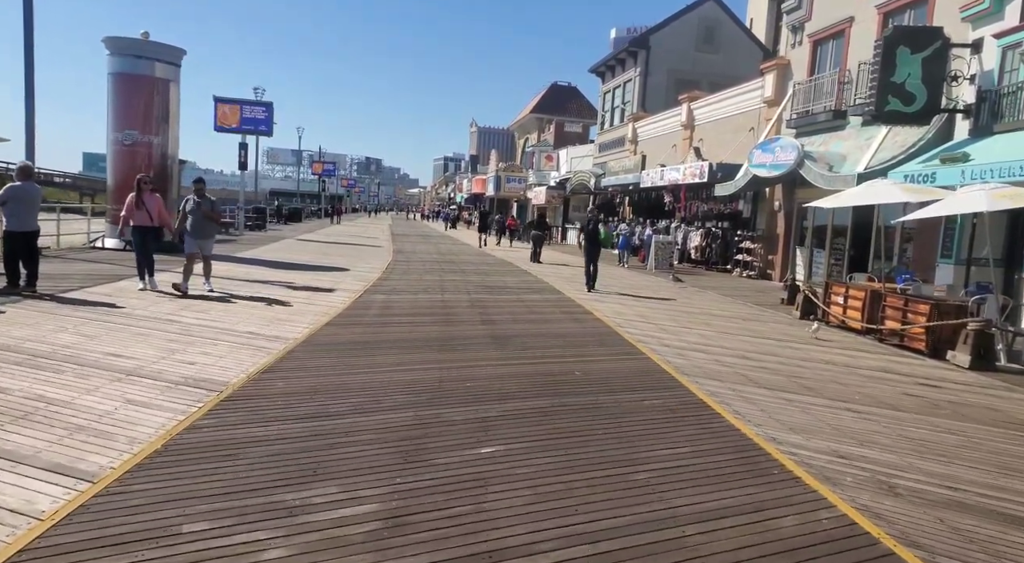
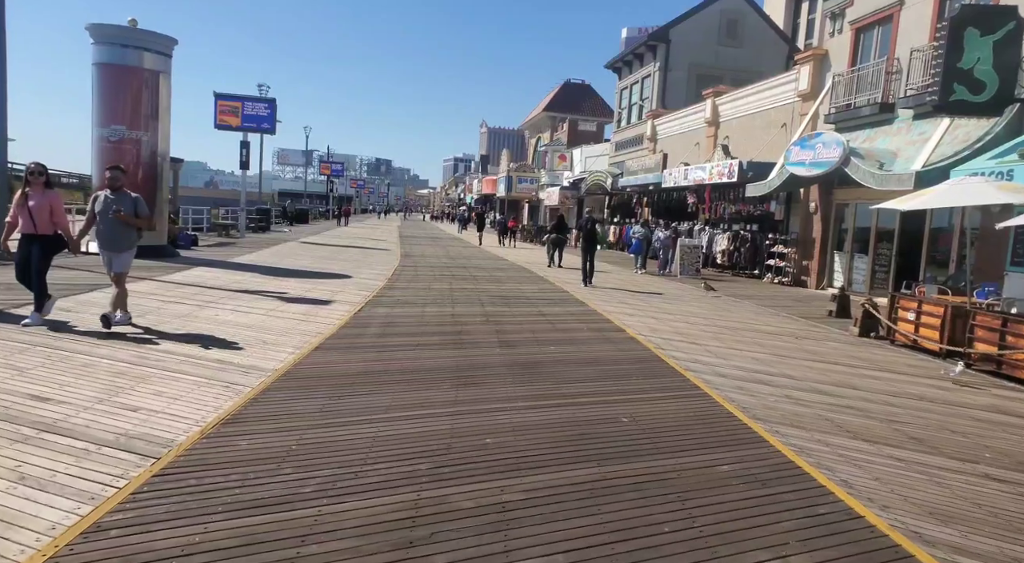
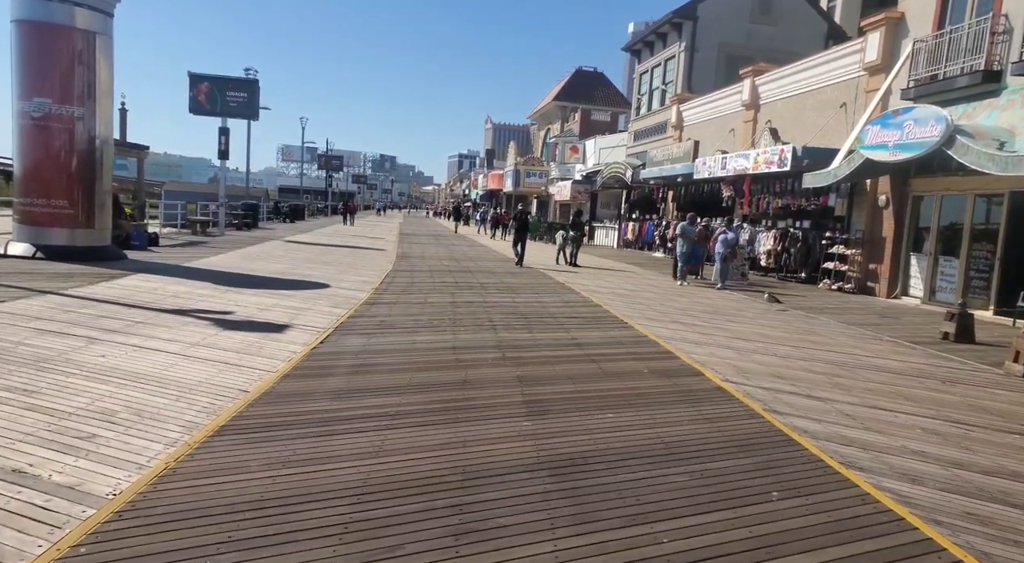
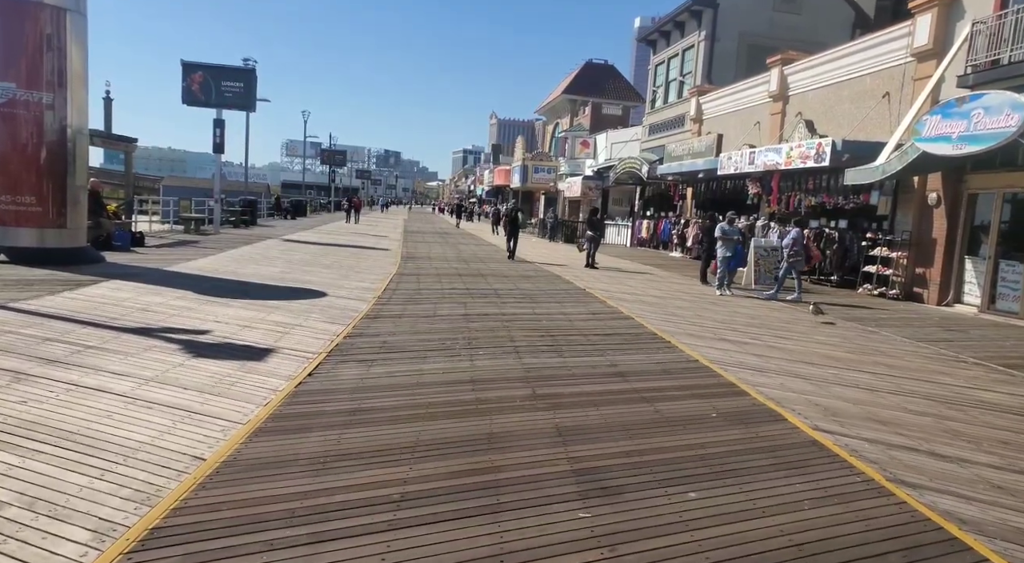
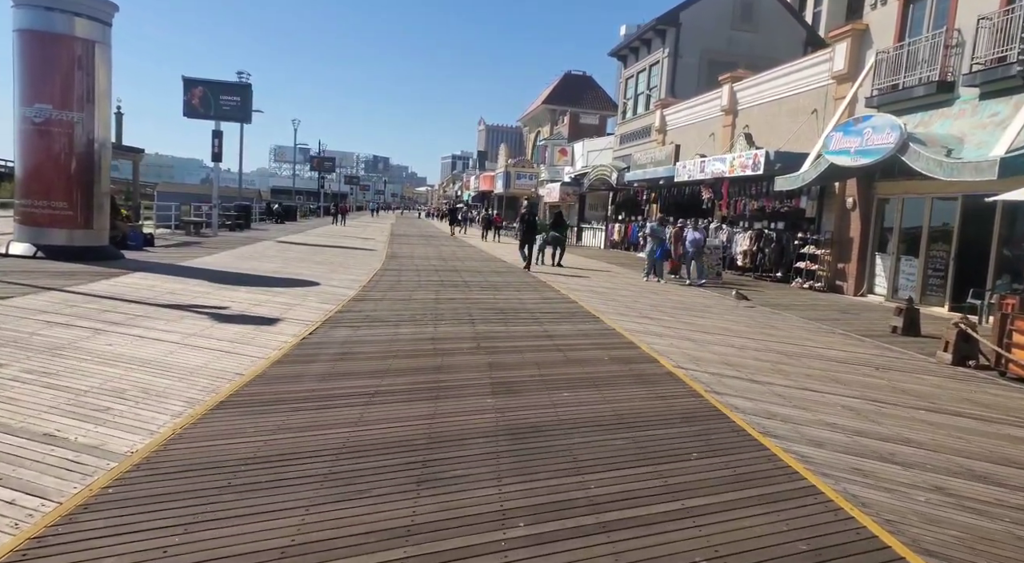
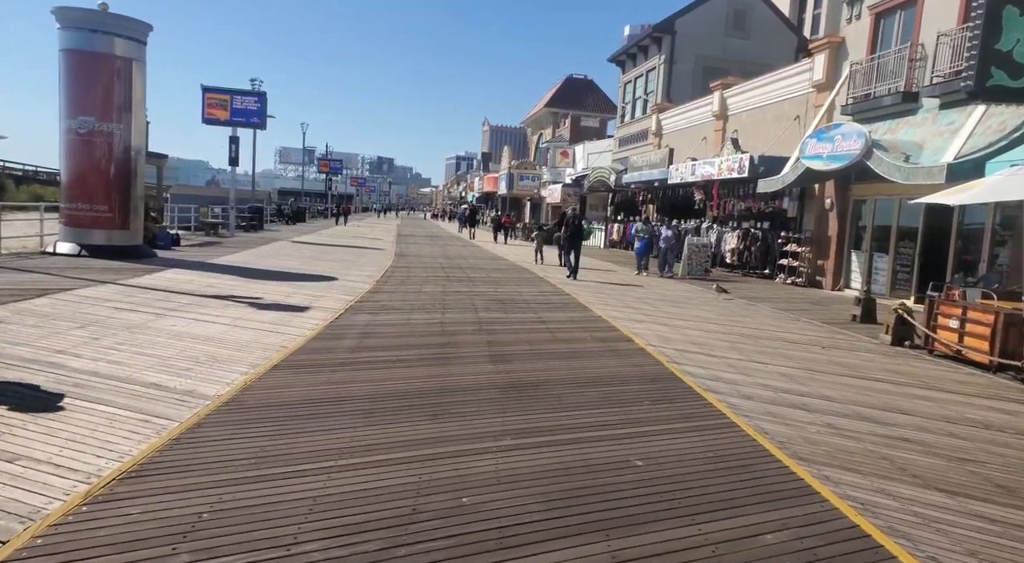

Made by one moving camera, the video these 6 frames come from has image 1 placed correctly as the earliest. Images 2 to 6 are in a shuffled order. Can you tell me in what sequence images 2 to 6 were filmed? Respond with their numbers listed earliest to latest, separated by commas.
2, 6, 5, 3, 4
